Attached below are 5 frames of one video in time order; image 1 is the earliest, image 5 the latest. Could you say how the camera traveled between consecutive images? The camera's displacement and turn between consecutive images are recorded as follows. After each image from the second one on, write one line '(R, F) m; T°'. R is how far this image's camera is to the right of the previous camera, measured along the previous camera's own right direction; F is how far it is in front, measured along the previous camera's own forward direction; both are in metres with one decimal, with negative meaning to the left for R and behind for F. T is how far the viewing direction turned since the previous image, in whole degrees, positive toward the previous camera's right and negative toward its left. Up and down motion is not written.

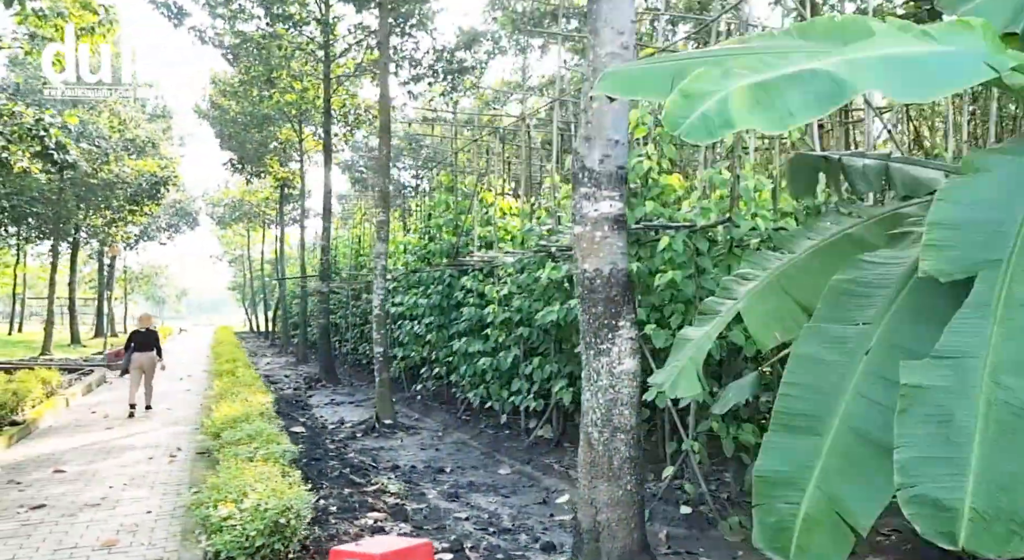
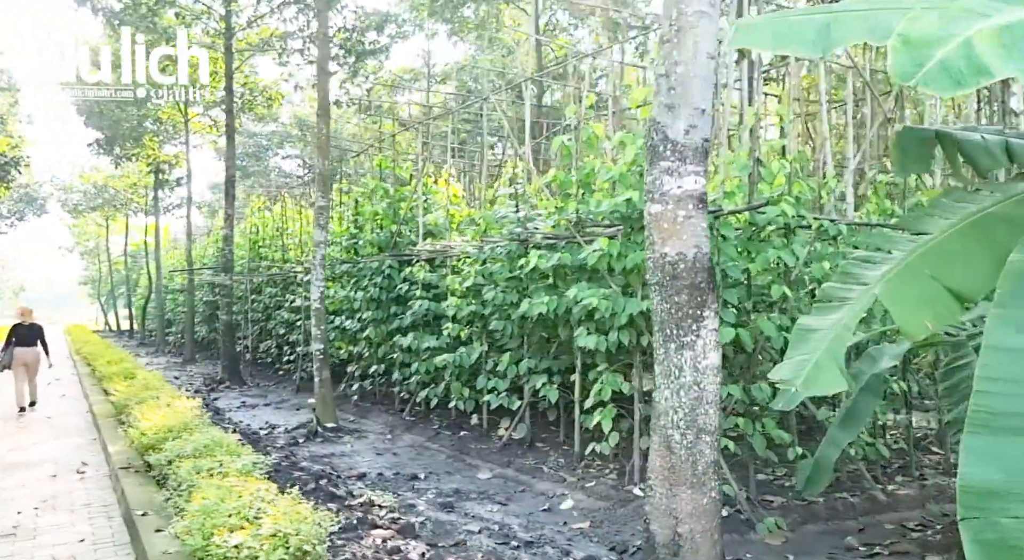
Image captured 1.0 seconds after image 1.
(-0.9, +0.6) m; +9°
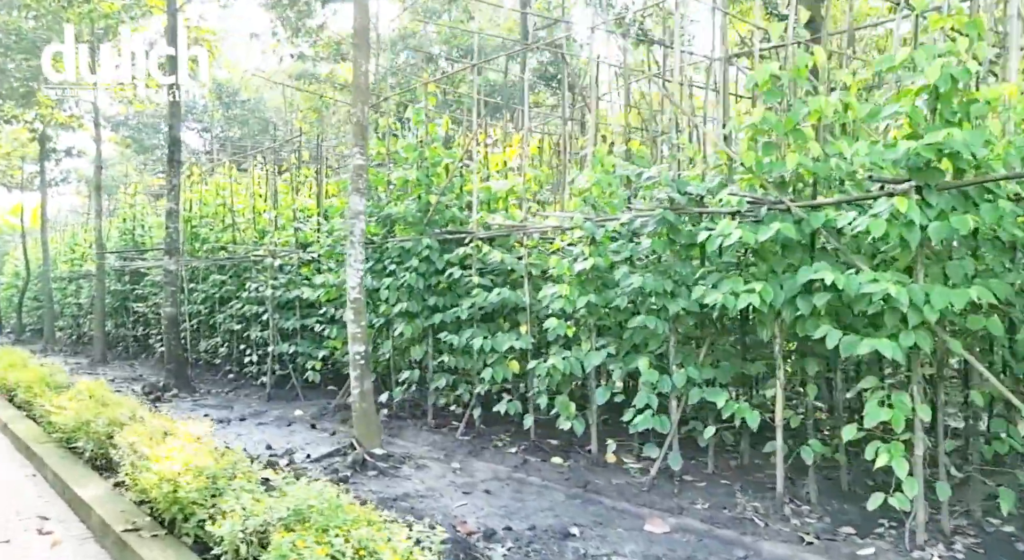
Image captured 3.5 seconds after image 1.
(-1.8, +2.0) m; +8°
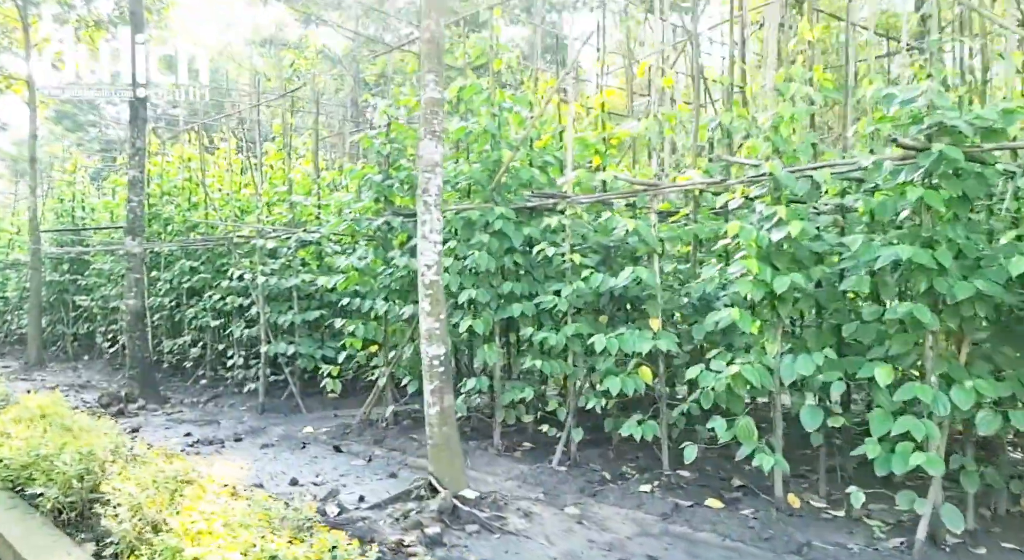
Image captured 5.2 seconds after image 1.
(-1.2, +1.9) m; +4°
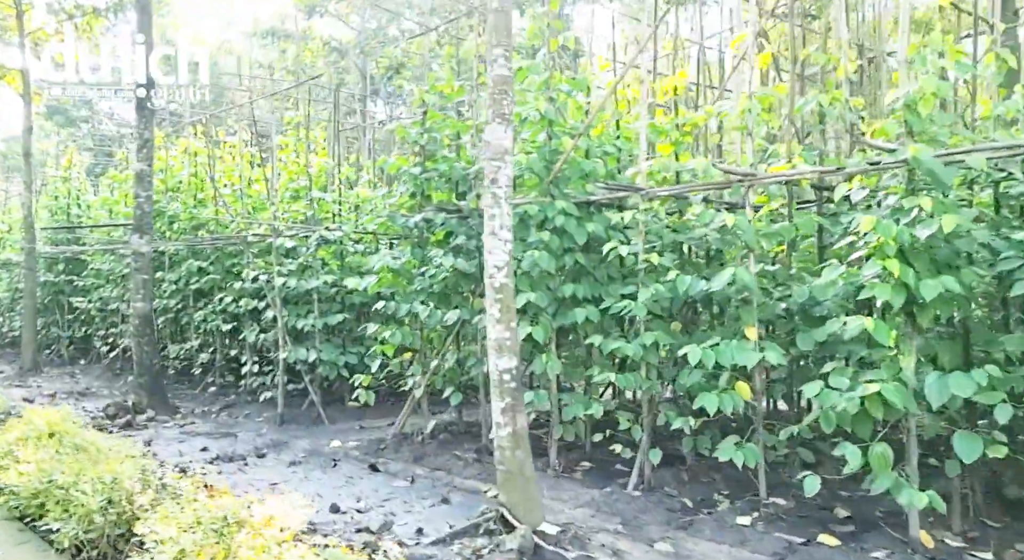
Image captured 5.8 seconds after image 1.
(-0.5, +0.6) m; +1°
